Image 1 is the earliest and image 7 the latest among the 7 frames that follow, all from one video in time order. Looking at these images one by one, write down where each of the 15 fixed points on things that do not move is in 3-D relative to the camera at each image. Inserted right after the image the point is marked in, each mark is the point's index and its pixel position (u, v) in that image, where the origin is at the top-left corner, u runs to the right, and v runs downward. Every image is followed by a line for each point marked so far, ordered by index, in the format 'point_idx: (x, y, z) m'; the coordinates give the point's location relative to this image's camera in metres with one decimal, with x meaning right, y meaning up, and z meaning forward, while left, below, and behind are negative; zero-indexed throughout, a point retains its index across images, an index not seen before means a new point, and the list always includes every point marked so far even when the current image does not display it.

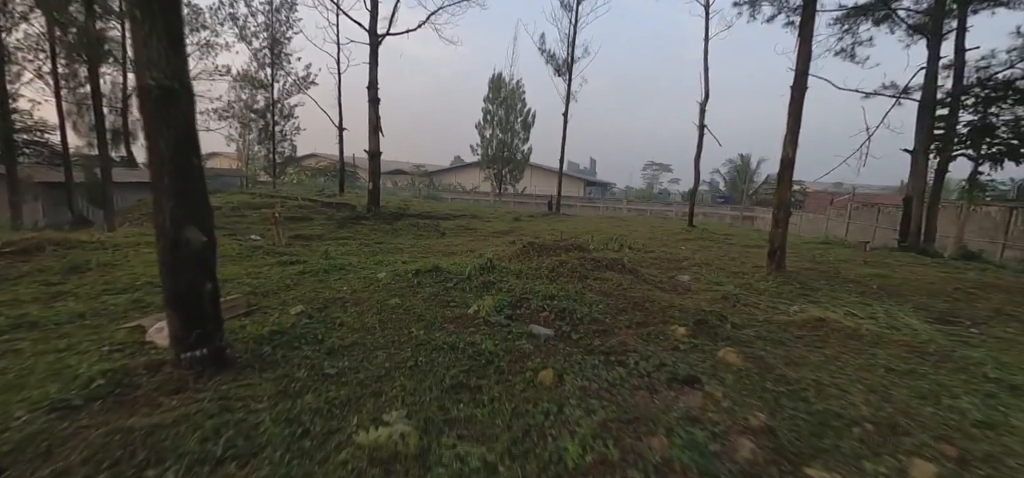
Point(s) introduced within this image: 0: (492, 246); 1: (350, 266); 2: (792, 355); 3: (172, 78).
0: (-0.4, -0.1, +7.0) m
1: (-2.0, -0.3, +4.5) m
2: (+1.9, -0.8, +2.5) m
3: (-1.7, +0.8, +1.8) m
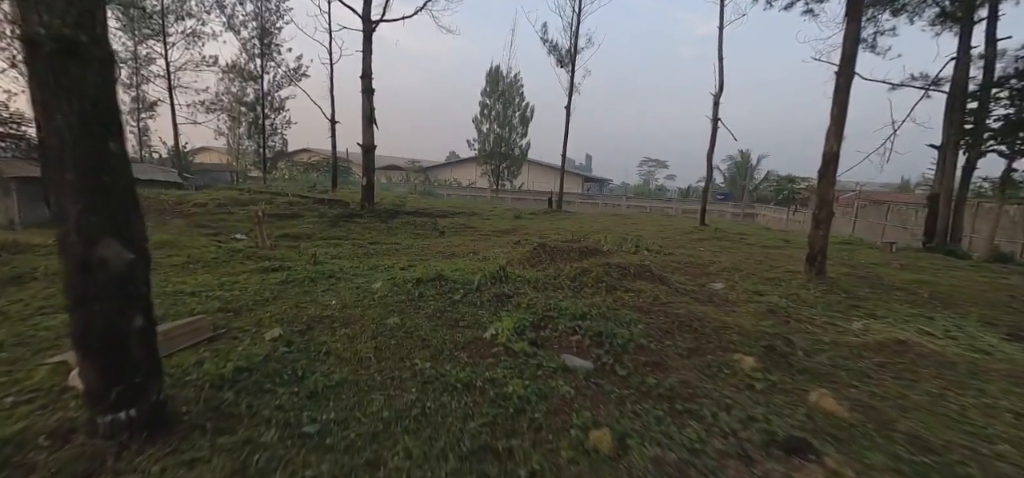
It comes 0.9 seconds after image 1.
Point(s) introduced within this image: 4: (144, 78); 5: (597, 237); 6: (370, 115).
0: (-0.3, -0.2, +6.5) m
1: (-1.9, -0.4, +4.0) m
2: (+2.1, -0.9, +2.0) m
3: (-1.5, +0.7, +1.3) m
4: (-18.9, +8.2, +19.0) m
5: (+1.7, 0.0, +7.2) m
6: (-4.0, +3.5, +10.3) m
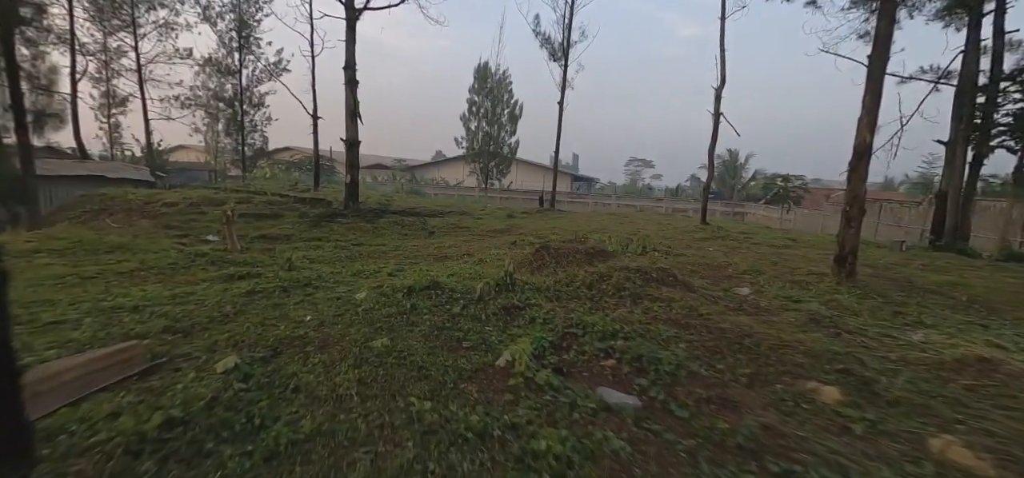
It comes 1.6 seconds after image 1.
0: (-0.3, -0.2, +6.0) m
1: (-1.8, -0.4, +3.4) m
2: (+2.2, -0.9, +1.6) m
3: (-1.4, +0.7, +0.7) m
4: (-19.4, +8.1, +17.9) m
5: (+1.6, 0.0, +6.8) m
6: (-4.2, +3.5, +9.7) m
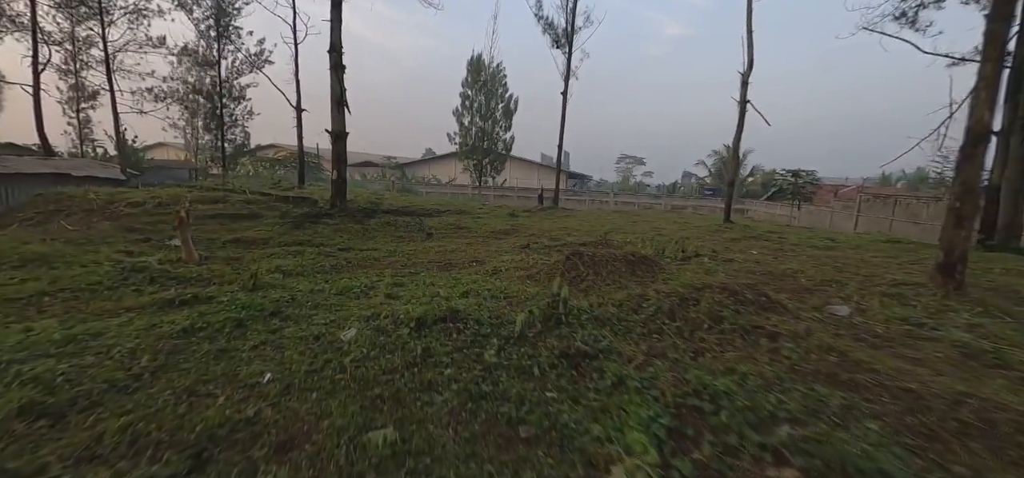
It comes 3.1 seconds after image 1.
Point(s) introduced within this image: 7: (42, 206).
0: (-0.1, -0.2, +5.1) m
1: (-1.5, -0.5, +2.5) m
2: (+2.5, -0.9, +0.8) m
3: (-1.0, +0.6, -0.2) m
4: (-19.5, +8.0, +16.5) m
5: (+1.8, 0.0, +6.0) m
6: (-4.1, +3.4, +8.7) m
7: (-11.2, +0.8, +8.6) m
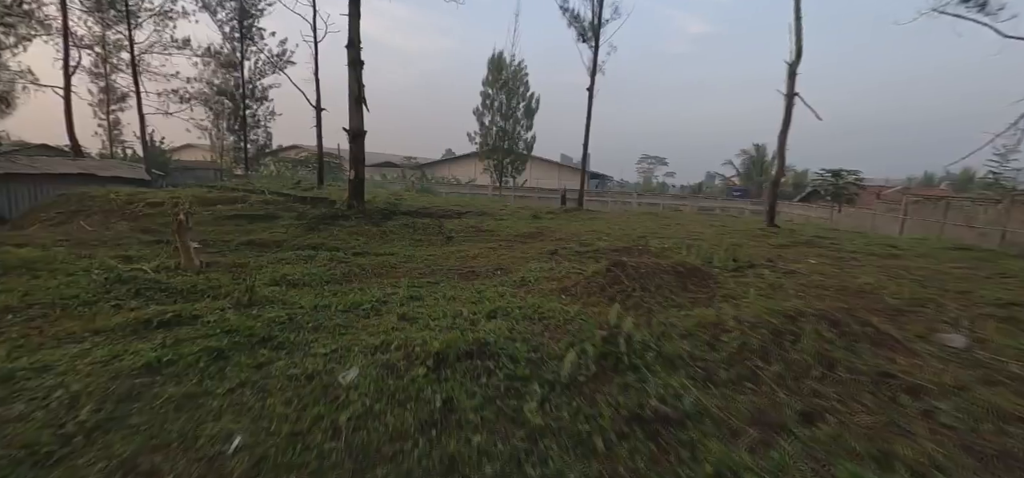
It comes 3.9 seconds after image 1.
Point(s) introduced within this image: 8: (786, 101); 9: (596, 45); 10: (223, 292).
0: (+0.2, -0.3, +4.6) m
1: (-1.3, -0.5, +2.1) m
2: (+2.7, -1.0, +0.2) m
3: (-0.9, +0.6, -0.6) m
4: (-18.6, +8.0, +16.9) m
5: (+2.2, -0.1, +5.4) m
6: (-3.5, +3.4, +8.4) m
7: (-10.7, +0.8, +8.7) m
8: (+5.3, +2.7, +7.1) m
9: (+2.7, +6.2, +11.7) m
10: (-2.2, -0.4, +2.7) m
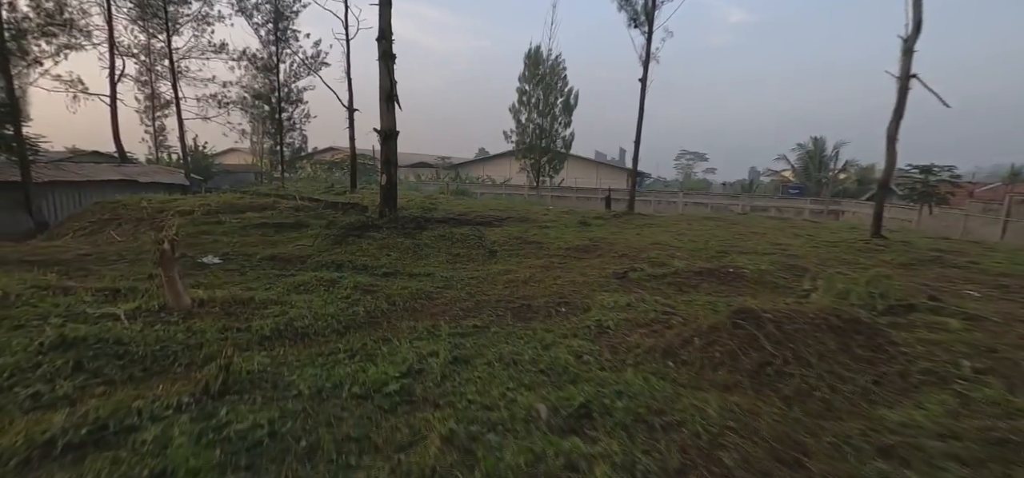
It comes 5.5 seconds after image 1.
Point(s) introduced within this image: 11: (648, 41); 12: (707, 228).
0: (+0.9, -0.5, +3.7) m
1: (-0.9, -0.8, +1.3) m
2: (+2.9, -1.3, -0.9) m
3: (-0.7, +0.3, -1.4) m
4: (-16.9, +7.9, +17.4) m
5: (+2.9, -0.3, +4.3) m
6: (-2.6, +3.2, +7.7) m
7: (-9.7, +0.6, +8.6) m
8: (+6.1, +2.4, +5.7) m
9: (+3.8, +6.0, +10.5) m
10: (-1.7, -0.7, +2.0) m
11: (+3.8, +5.7, +10.4) m
12: (+4.4, +0.3, +8.3) m
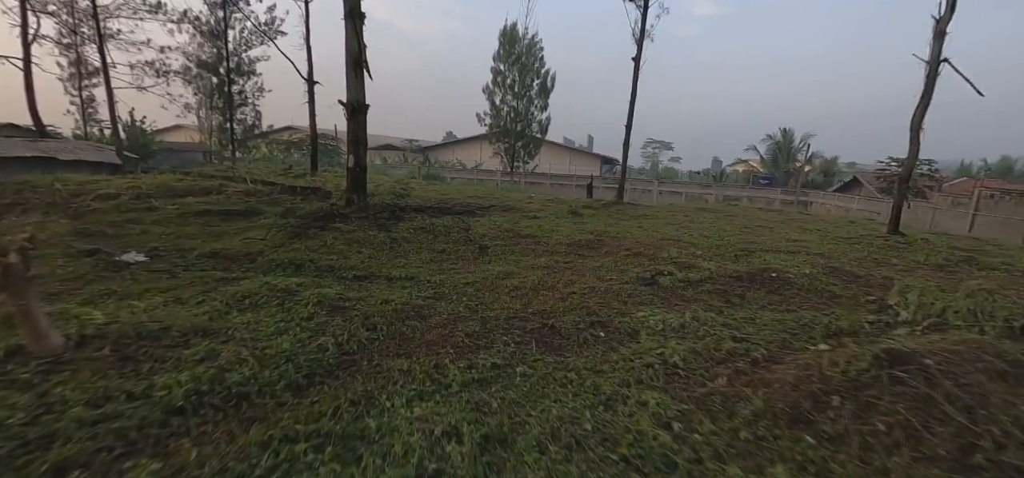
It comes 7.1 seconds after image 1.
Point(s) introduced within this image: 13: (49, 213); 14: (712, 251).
0: (+1.0, -0.5, +3.0) m
1: (-0.6, -0.9, +0.5) m
2: (+3.4, -1.5, -1.4) m
3: (-0.2, +0.1, -2.3) m
4: (-17.8, +8.4, +14.9) m
5: (+2.9, -0.3, +3.8) m
6: (-2.8, +3.3, +6.6) m
7: (-9.9, +0.8, +6.9) m
8: (+6.1, +2.5, +5.3) m
9: (+3.4, +6.3, +9.8) m
10: (-1.4, -0.7, +1.0) m
11: (+3.4, +5.9, +9.7) m
12: (+4.1, +0.4, +7.9) m
13: (-8.1, +0.4, +6.3) m
14: (+2.6, -0.1, +4.8) m
